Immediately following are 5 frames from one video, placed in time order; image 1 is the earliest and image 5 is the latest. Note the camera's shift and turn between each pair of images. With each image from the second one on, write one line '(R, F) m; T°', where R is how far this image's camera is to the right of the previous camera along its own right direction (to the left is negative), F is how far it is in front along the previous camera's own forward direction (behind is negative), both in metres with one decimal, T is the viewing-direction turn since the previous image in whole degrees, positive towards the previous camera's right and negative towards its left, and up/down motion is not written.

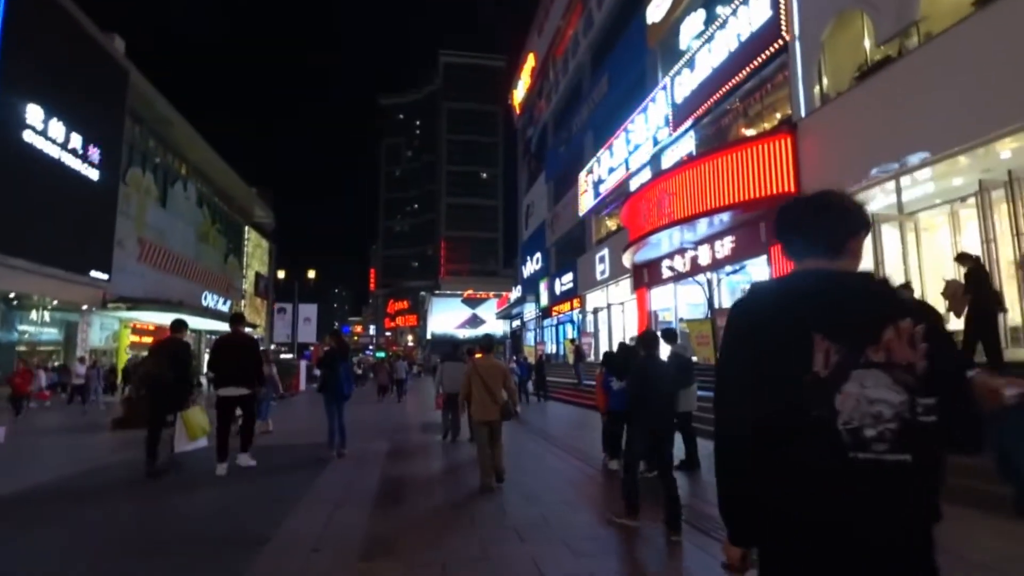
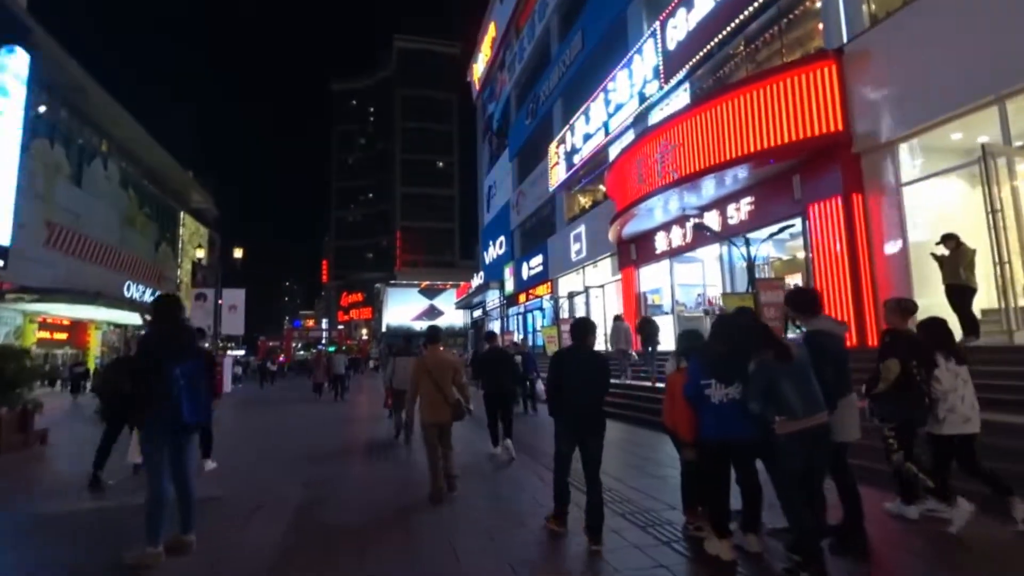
(-0.3, +3.1) m; +4°
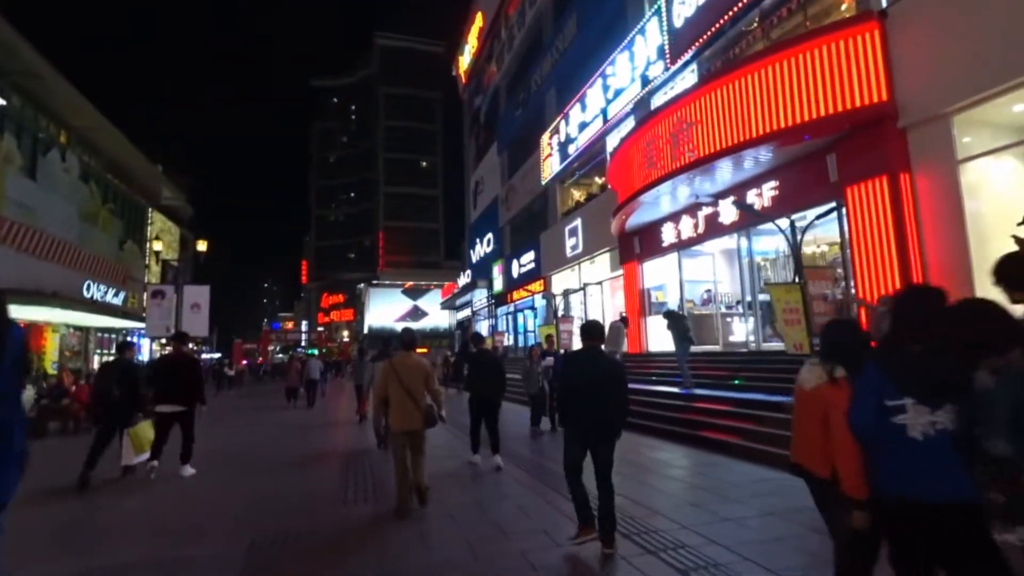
(-0.3, +1.4) m; +2°
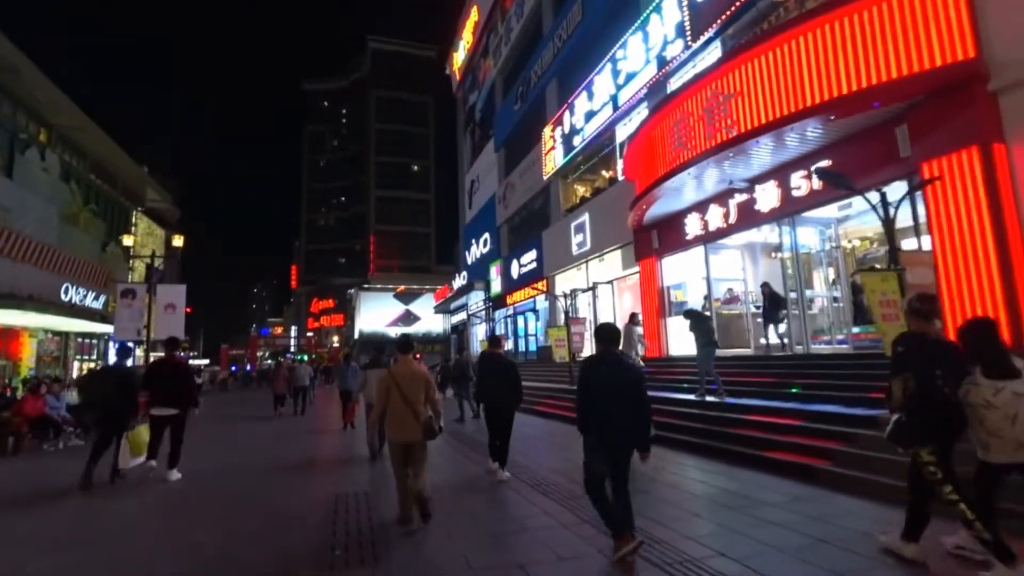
(-0.4, +1.4) m; +1°
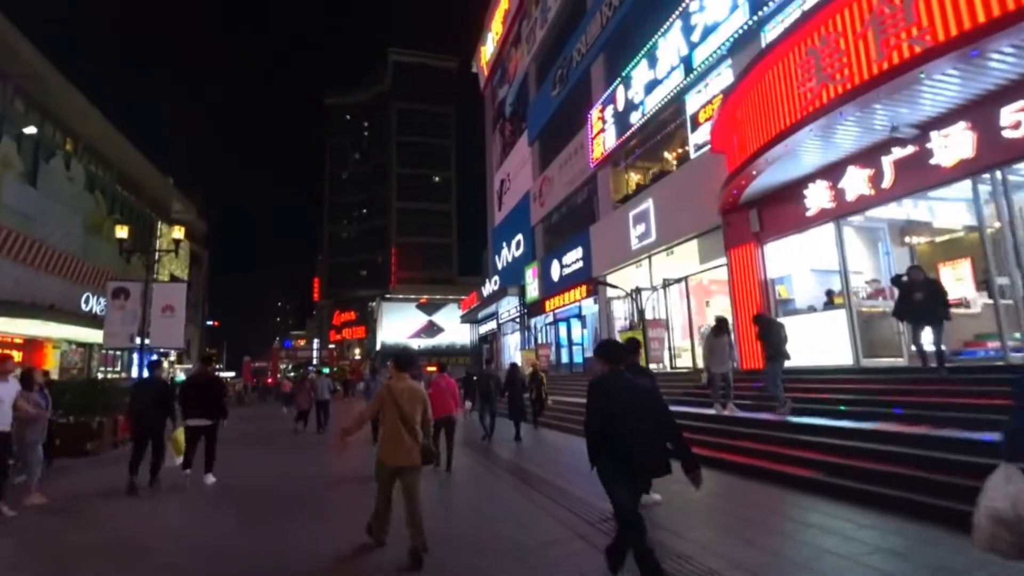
(-0.9, +2.9) m; -2°
